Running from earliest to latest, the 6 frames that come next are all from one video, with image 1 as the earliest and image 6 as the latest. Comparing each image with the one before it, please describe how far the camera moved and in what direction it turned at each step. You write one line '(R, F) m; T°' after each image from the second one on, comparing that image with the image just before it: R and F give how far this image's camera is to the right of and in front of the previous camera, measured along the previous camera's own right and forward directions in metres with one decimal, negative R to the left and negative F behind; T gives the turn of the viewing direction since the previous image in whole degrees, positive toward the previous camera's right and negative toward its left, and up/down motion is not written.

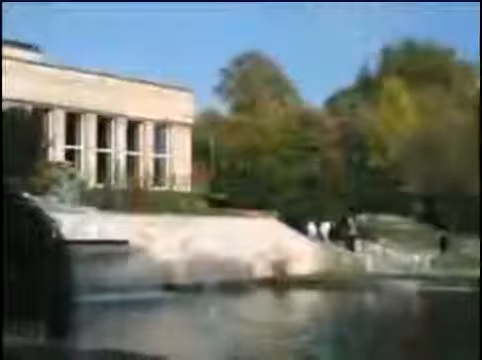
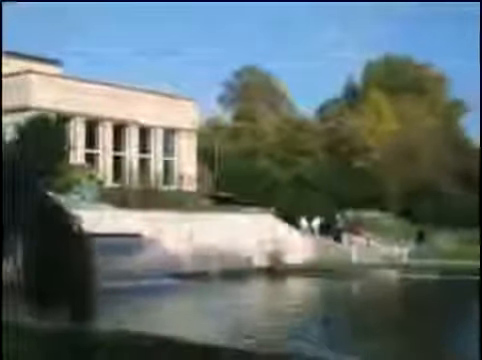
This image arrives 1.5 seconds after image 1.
(+0.7, -0.5) m; -8°
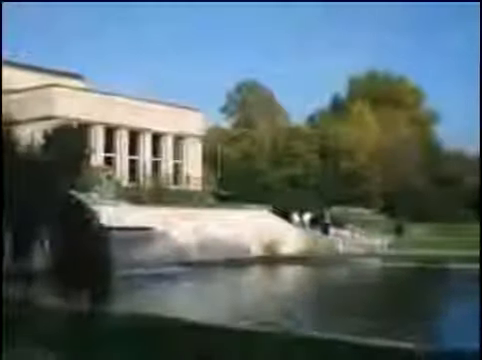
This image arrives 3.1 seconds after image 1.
(0.0, -0.6) m; 0°
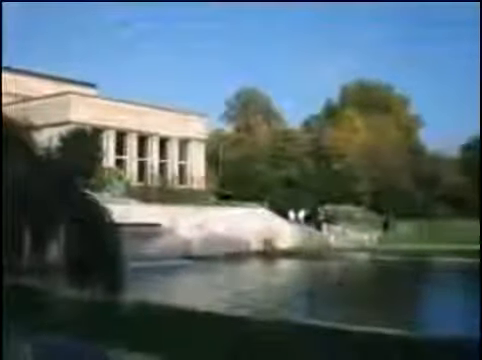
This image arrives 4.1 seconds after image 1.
(0.0, -0.5) m; 0°
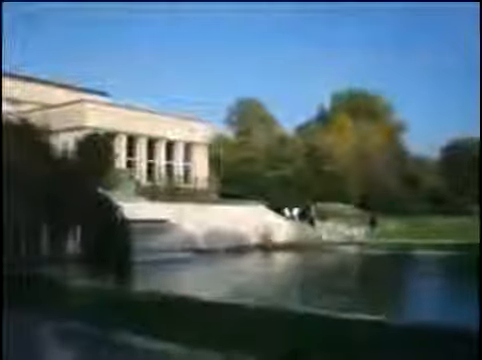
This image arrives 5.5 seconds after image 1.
(0.0, -0.6) m; 0°
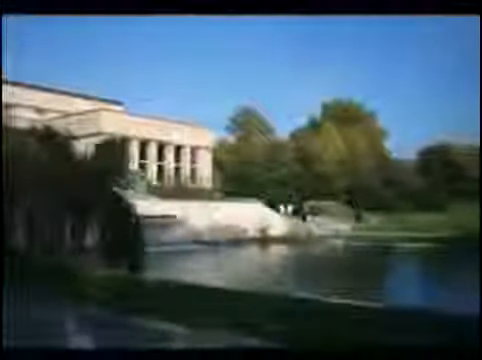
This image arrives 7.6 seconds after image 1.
(+0.1, -0.8) m; -1°
